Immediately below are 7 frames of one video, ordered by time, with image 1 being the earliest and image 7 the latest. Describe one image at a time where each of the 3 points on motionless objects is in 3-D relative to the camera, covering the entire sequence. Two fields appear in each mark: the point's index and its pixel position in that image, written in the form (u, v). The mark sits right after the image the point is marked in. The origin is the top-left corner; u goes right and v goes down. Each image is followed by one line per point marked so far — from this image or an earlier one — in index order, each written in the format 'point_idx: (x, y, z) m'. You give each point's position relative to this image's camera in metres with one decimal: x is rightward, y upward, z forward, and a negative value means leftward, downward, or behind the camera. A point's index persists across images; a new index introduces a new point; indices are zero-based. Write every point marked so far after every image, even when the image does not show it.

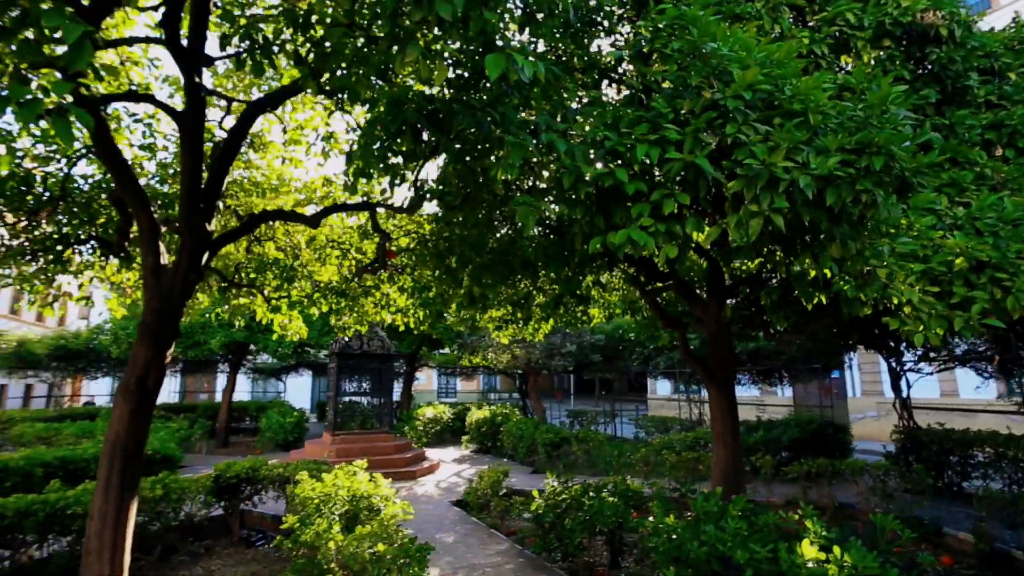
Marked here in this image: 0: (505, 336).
0: (-0.1, -0.9, +10.2) m
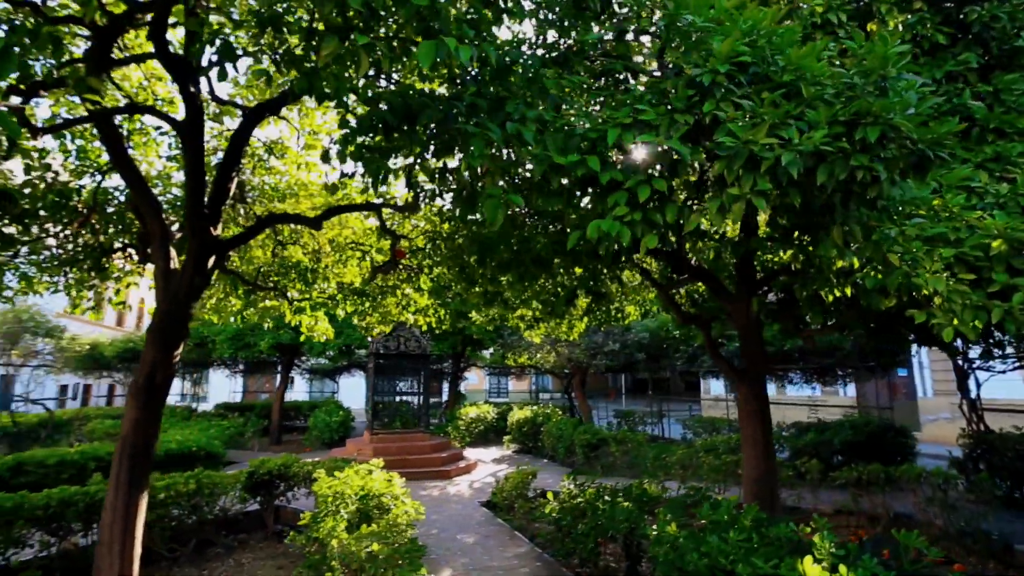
0: (+0.5, -0.9, +10.0) m
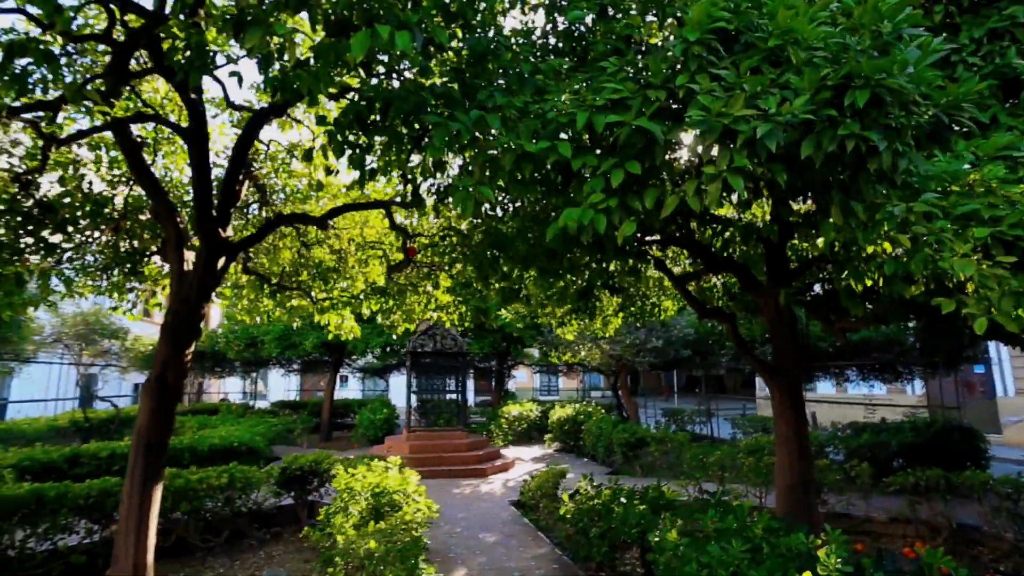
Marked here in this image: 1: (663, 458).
0: (+1.1, -0.8, +9.8) m
1: (+2.9, -3.2, +10.2) m
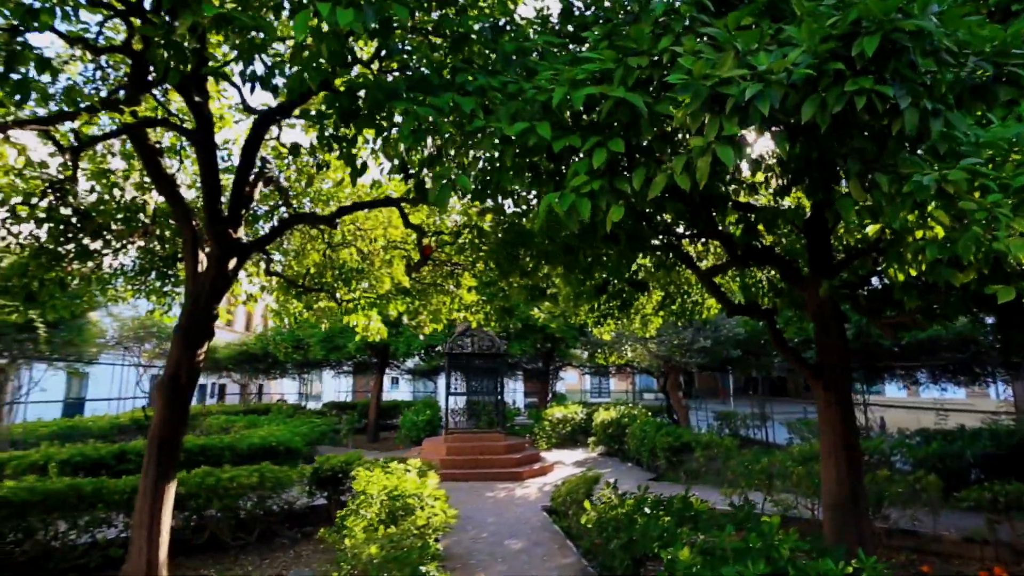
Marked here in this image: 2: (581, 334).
0: (+1.7, -0.8, +9.5) m
1: (+3.5, -3.1, +9.6) m
2: (+2.0, -1.4, +15.9) m
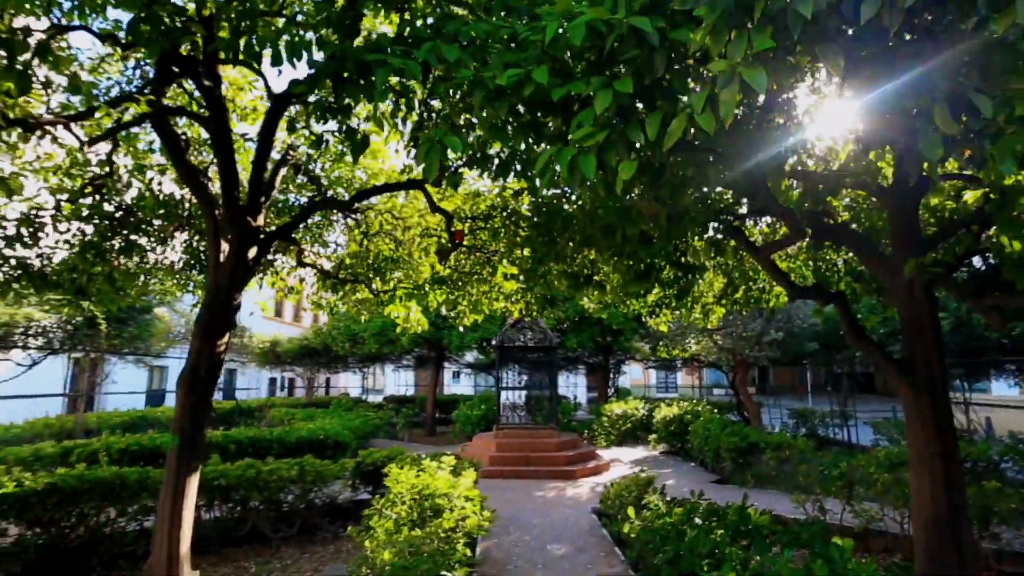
0: (+2.5, -0.6, +8.8) m
1: (+4.4, -2.9, +8.8) m
2: (+3.6, -1.1, +15.1) m
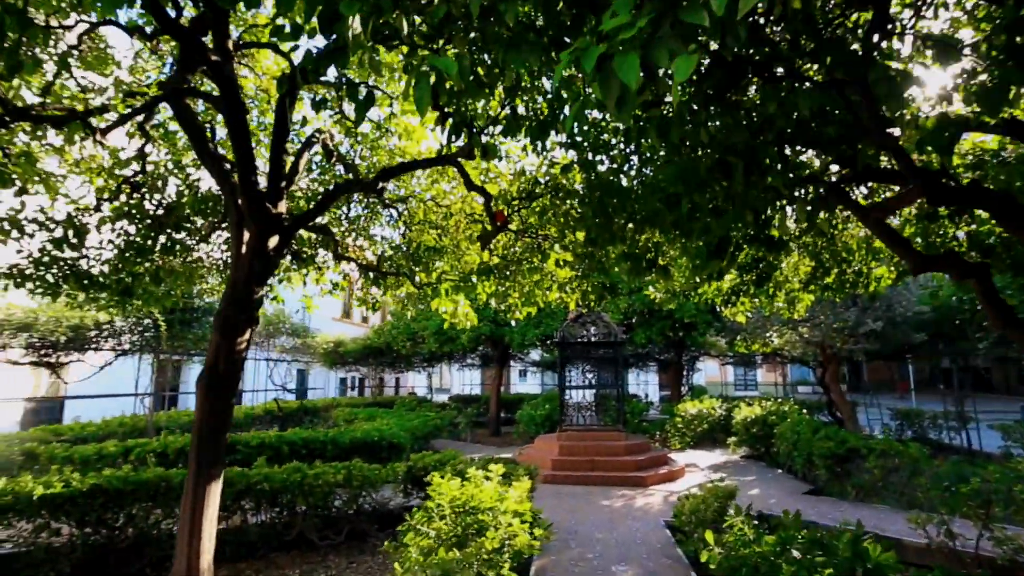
0: (+3.4, -0.4, +7.9) m
1: (+5.3, -2.7, +7.6) m
2: (+5.3, -0.8, +14.0) m
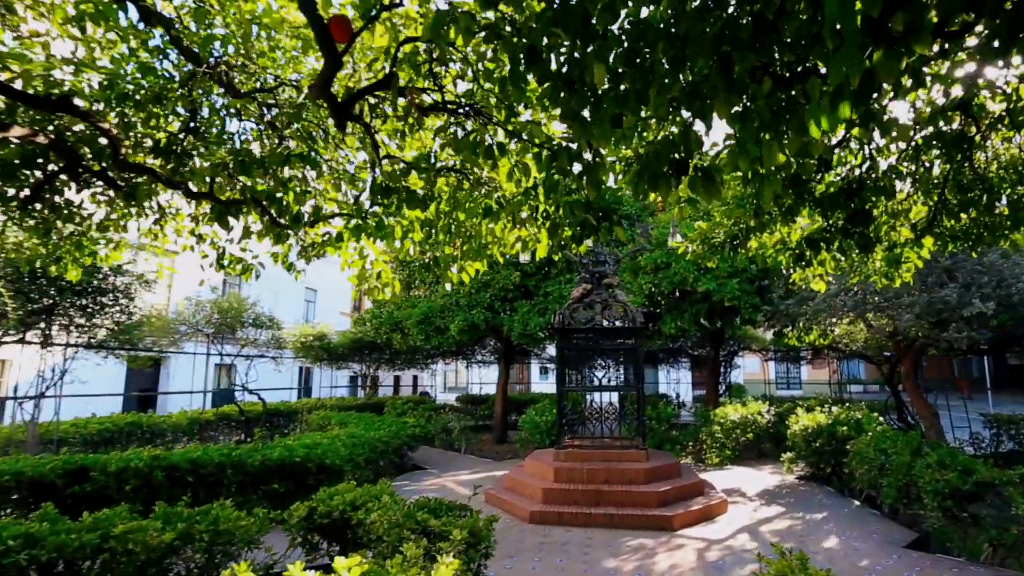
0: (+3.0, +0.1, +5.3) m
1: (+4.9, -2.2, +4.9) m
2: (+5.2, -0.3, +11.3) m
